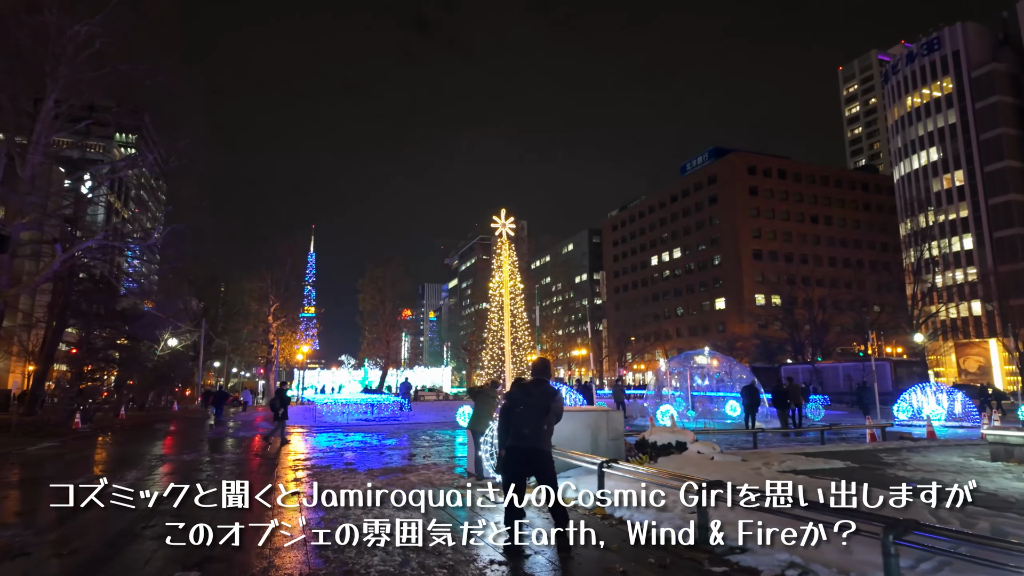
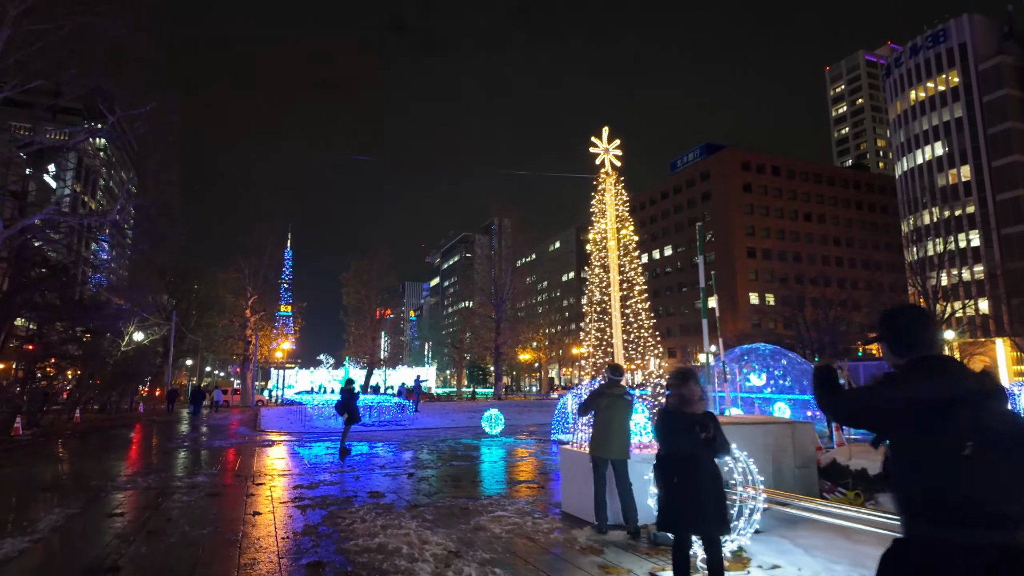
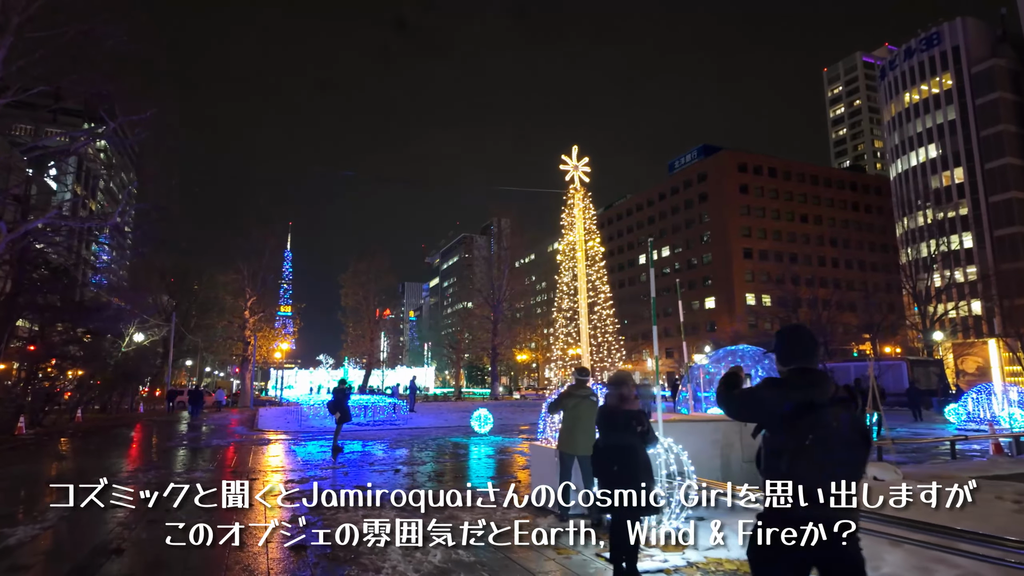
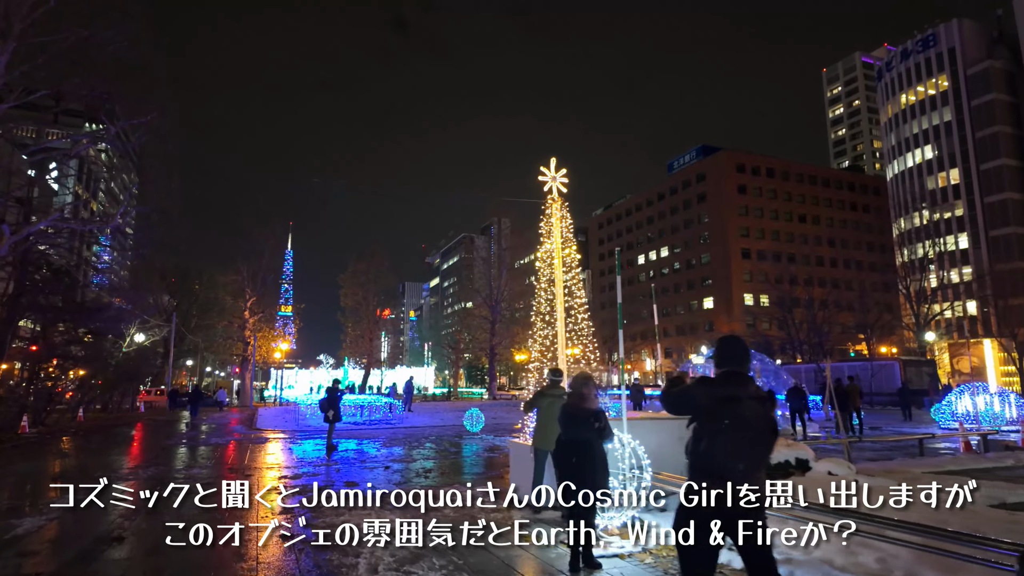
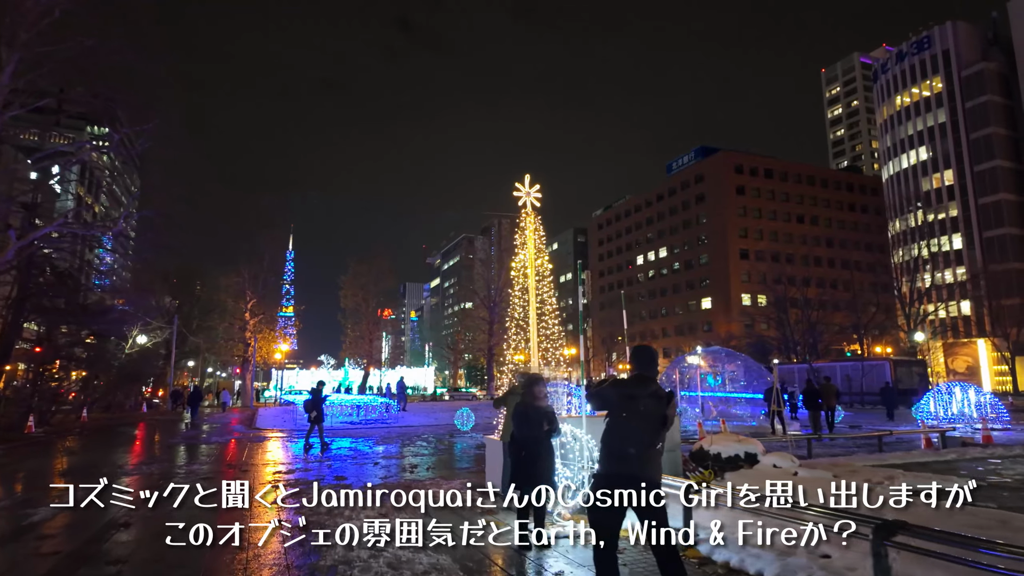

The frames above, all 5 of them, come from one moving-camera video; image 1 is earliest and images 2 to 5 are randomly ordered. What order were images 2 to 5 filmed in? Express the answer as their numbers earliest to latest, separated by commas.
5, 4, 3, 2
